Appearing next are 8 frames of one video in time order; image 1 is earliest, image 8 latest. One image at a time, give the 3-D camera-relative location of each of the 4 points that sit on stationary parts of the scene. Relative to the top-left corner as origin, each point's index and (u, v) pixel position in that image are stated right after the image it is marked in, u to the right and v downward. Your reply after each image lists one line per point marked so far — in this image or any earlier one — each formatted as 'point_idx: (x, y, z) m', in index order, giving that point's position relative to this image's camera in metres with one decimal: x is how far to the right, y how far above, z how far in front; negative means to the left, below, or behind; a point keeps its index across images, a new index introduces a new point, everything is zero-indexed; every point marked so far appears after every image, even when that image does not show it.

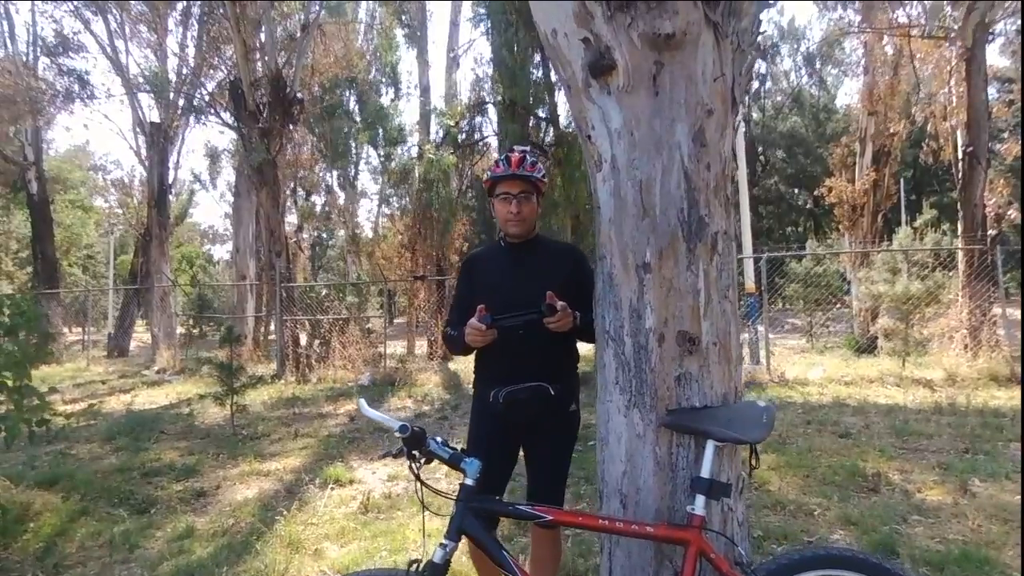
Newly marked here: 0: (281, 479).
0: (-1.6, -1.4, +5.0) m
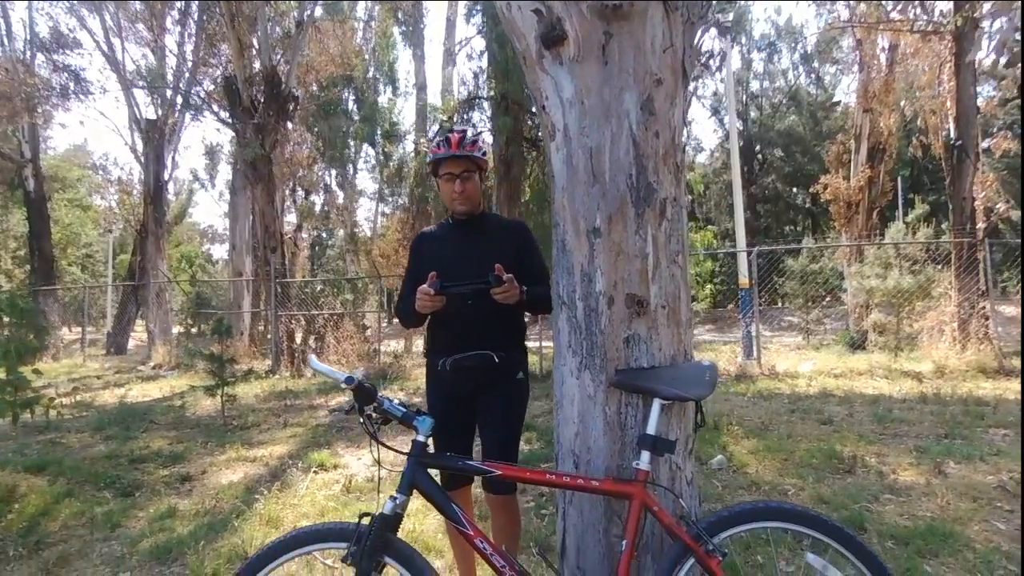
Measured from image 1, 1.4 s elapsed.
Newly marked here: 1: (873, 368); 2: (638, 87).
0: (-1.8, -1.3, +5.1) m
1: (+5.0, -1.1, +9.7) m
2: (+0.3, +0.5, +1.8) m
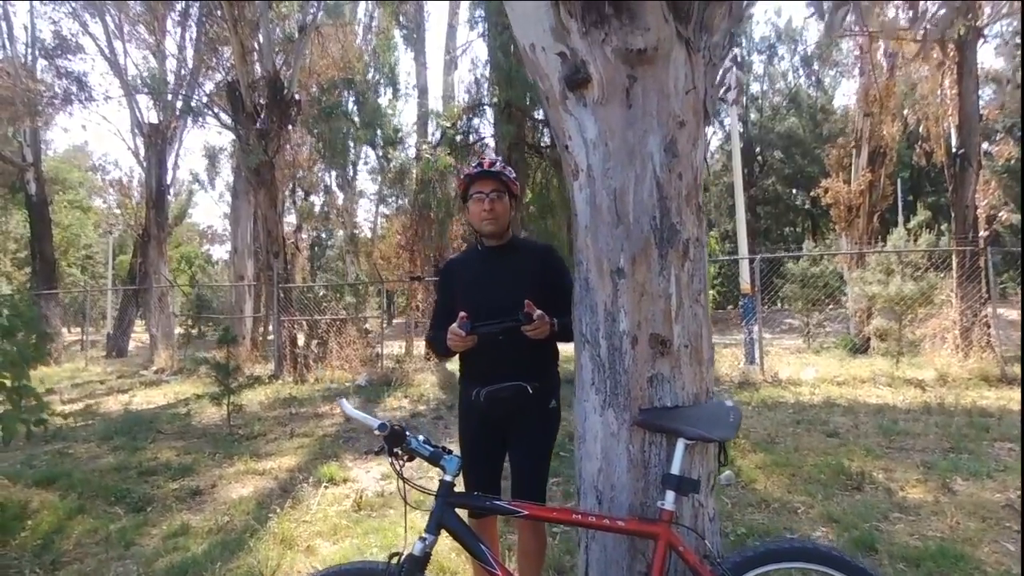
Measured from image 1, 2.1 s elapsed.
0: (-1.7, -1.4, +5.1) m
1: (+5.0, -1.2, +9.8) m
2: (+0.4, +0.4, +1.9) m
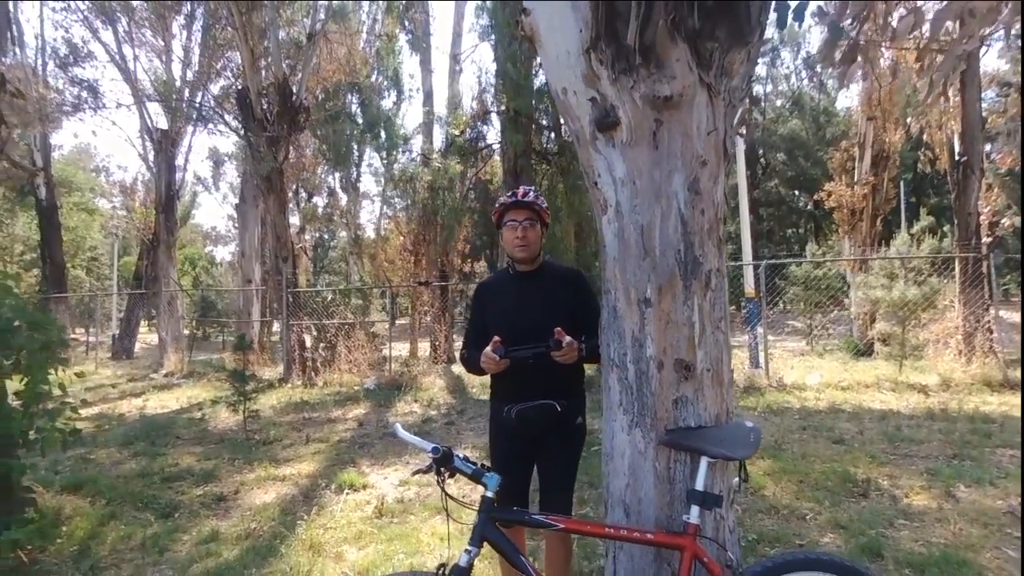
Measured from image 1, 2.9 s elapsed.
0: (-1.6, -1.5, +5.3) m
1: (+5.2, -1.3, +9.9) m
2: (+0.5, +0.3, +2.0) m
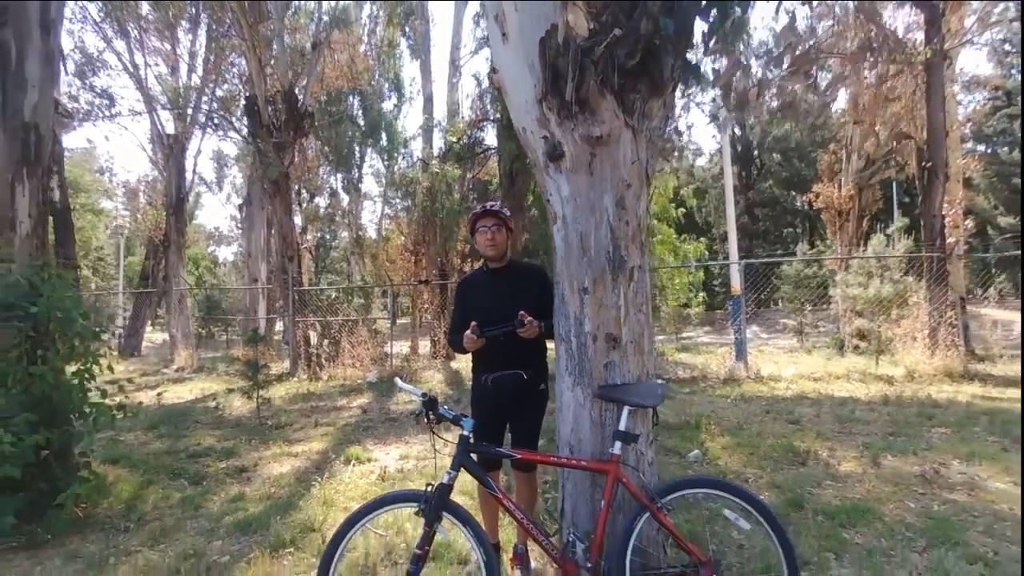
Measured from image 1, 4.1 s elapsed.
0: (-1.7, -1.4, +5.9) m
1: (+5.1, -1.2, +10.5) m
2: (+0.4, +0.4, +2.7) m
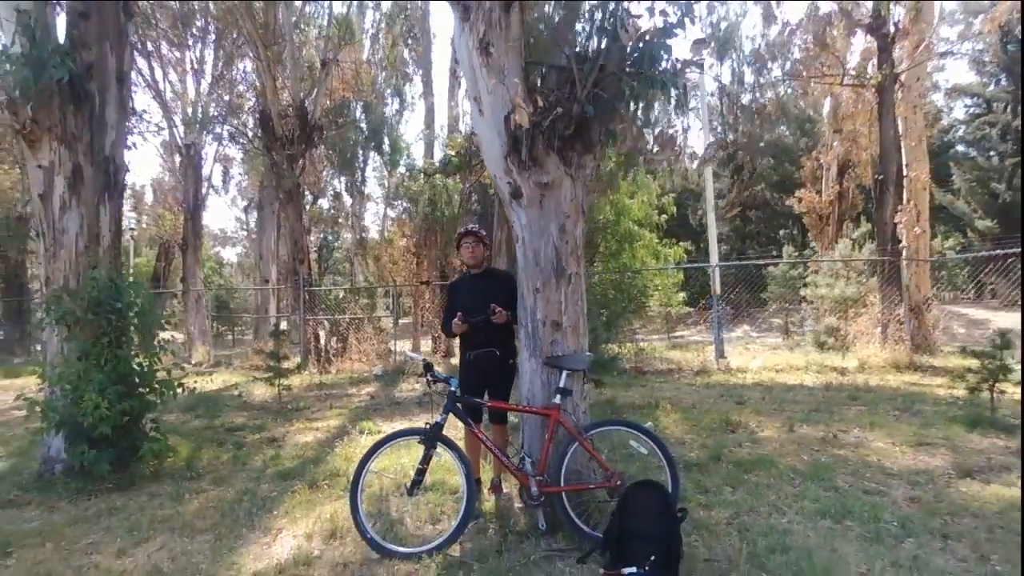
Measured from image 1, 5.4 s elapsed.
0: (-1.8, -1.4, +7.1) m
1: (+4.9, -1.3, +11.7) m
2: (+0.2, +0.4, +3.8) m
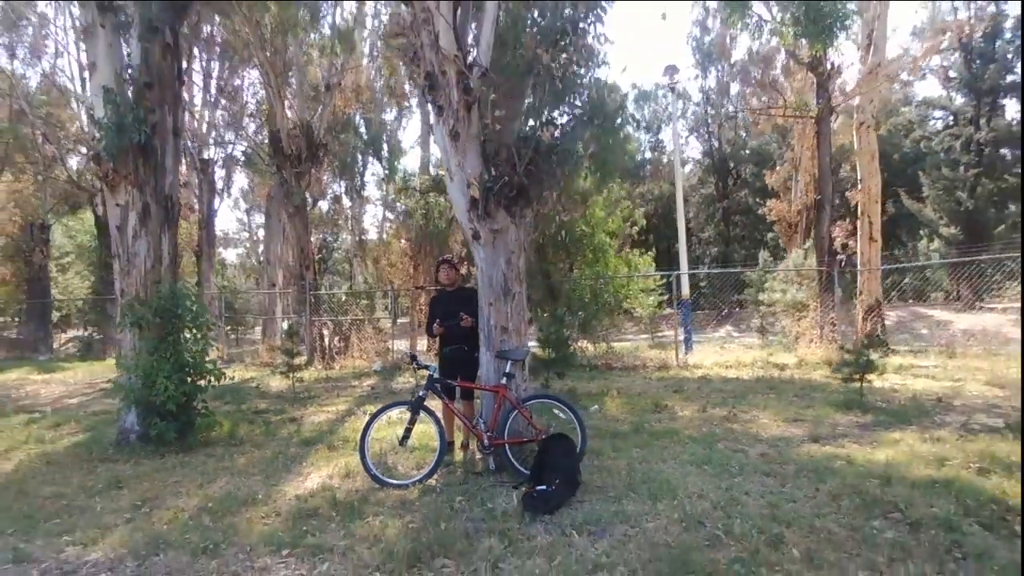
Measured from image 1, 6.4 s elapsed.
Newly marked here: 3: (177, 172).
0: (-2.1, -1.5, +8.6) m
1: (+4.6, -1.4, +13.3) m
2: (-0.1, +0.2, +5.4) m
3: (-3.5, +1.2, +7.4) m
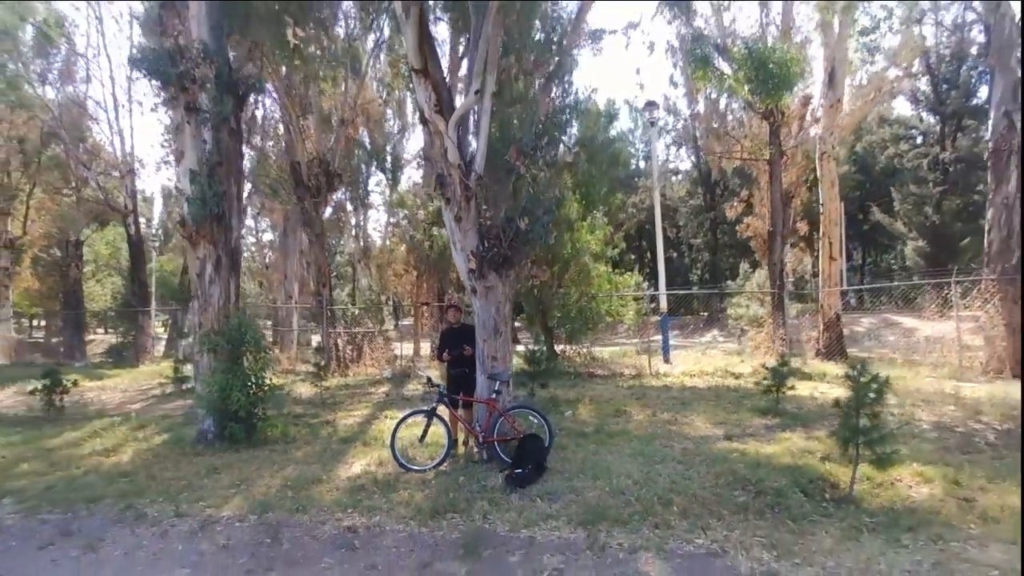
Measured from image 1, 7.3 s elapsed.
0: (-2.3, -2.0, +10.7) m
1: (+4.5, -1.8, +15.3) m
2: (-0.2, -0.2, +7.4) m
3: (-3.7, +0.8, +9.5) m
